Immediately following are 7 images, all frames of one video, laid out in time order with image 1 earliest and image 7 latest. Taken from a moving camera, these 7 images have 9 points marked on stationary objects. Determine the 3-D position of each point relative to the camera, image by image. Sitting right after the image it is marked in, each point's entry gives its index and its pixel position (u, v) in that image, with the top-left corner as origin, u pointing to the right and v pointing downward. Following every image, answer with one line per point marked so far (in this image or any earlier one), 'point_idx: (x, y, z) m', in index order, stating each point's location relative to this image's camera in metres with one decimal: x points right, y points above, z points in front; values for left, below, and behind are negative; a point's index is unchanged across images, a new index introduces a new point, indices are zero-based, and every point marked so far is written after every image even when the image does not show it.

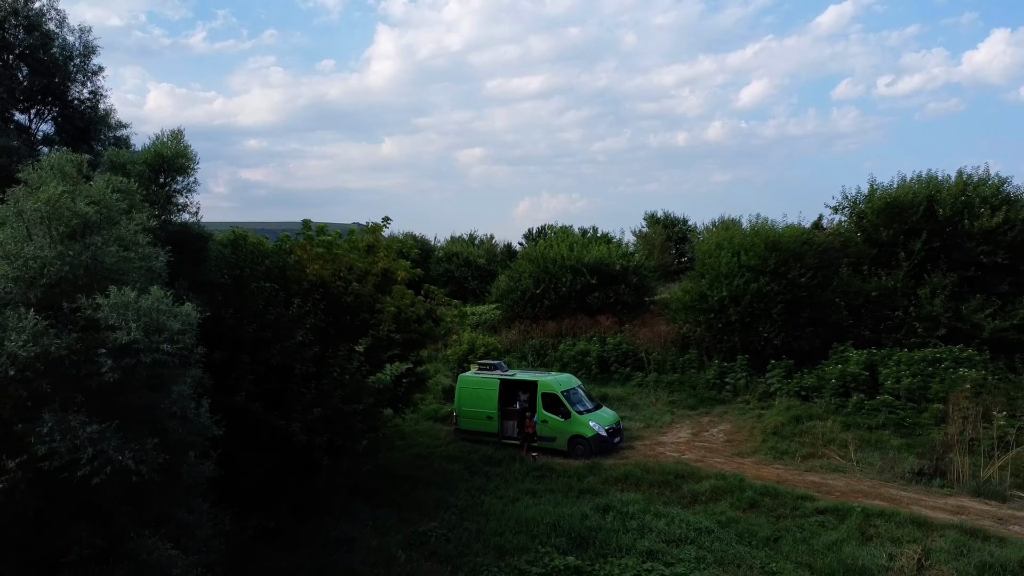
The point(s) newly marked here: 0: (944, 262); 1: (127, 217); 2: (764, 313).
0: (+11.3, +0.7, +16.3) m
1: (-4.0, +0.7, +6.6) m
2: (+6.7, -0.6, +16.4) m
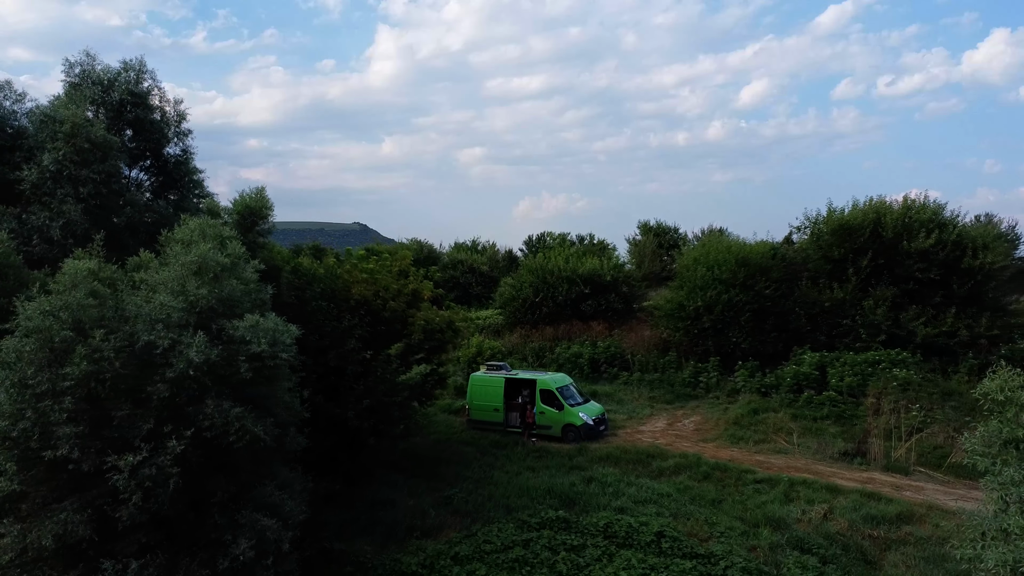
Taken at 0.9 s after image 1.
0: (+11.3, +0.3, +18.8) m
1: (-3.9, +0.4, +9.1) m
2: (+6.8, -1.0, +19.0) m
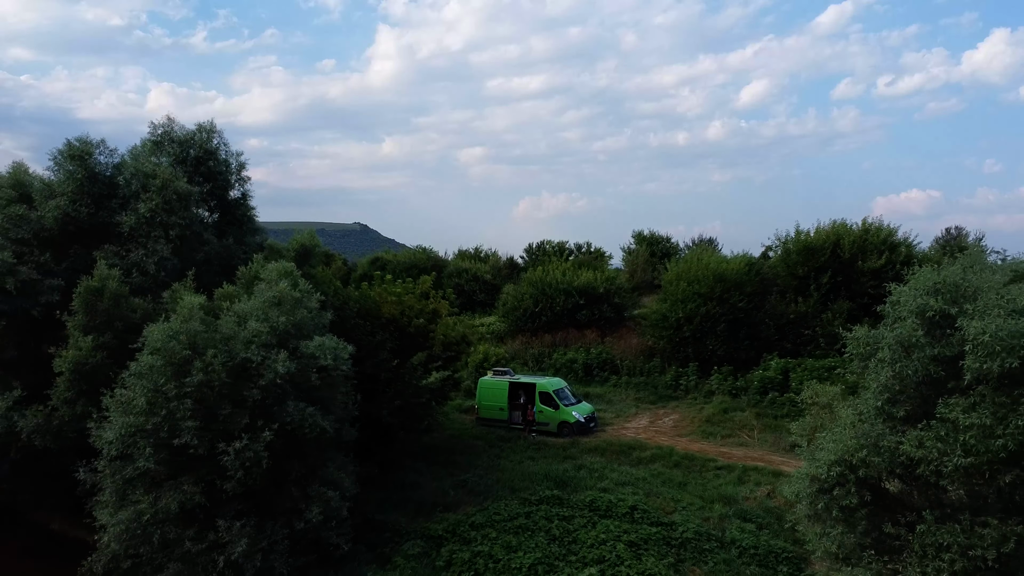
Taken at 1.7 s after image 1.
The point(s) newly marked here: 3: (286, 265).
0: (+11.4, -0.1, +21.3) m
1: (-3.8, -0.1, +11.6) m
2: (+6.9, -1.5, +21.5) m
3: (-4.2, +0.4, +11.7) m
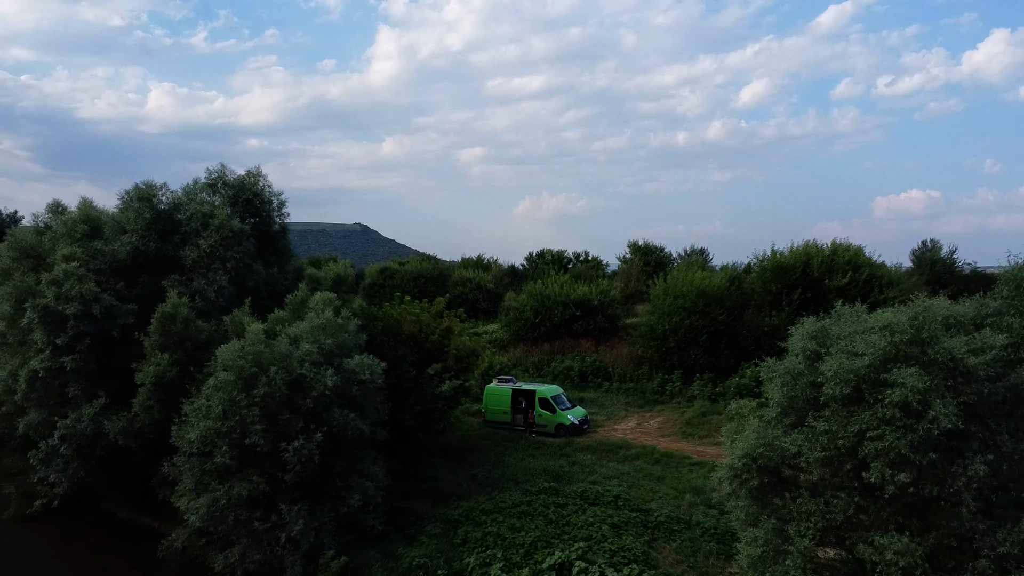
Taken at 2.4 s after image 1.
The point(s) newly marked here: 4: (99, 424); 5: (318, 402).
0: (+11.5, -0.7, +23.7) m
1: (-3.7, -0.7, +13.9) m
2: (+7.0, -2.0, +23.8) m
3: (-4.2, -0.2, +14.0) m
4: (-9.3, -3.0, +13.9) m
5: (-3.9, -2.3, +12.4) m
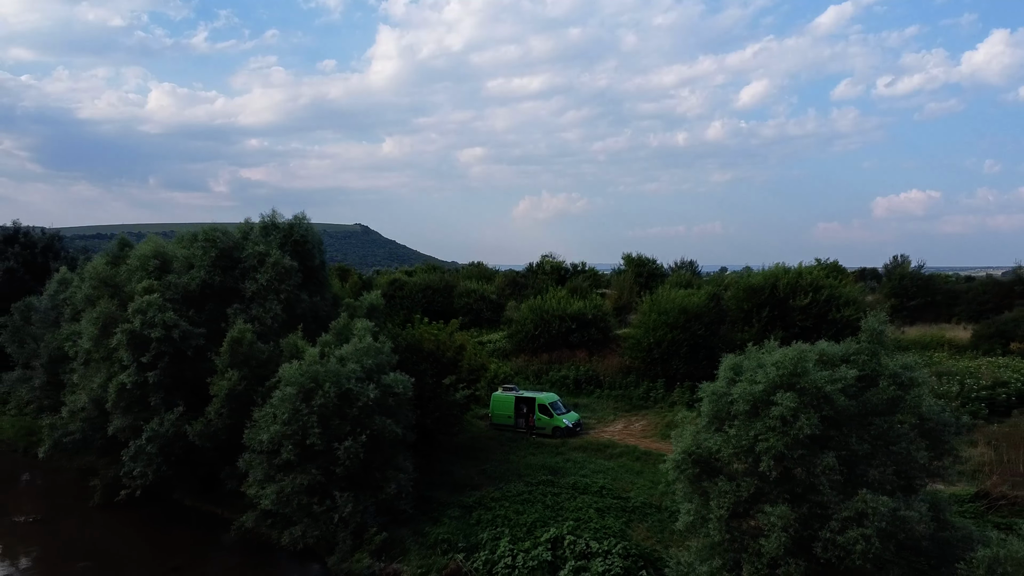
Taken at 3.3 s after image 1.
0: (+11.6, -1.5, +26.8) m
1: (-3.6, -1.5, +17.1) m
2: (+7.1, -2.8, +27.0) m
3: (-4.0, -1.0, +17.2) m
4: (-9.2, -3.8, +17.1) m
5: (-3.7, -3.1, +15.5) m
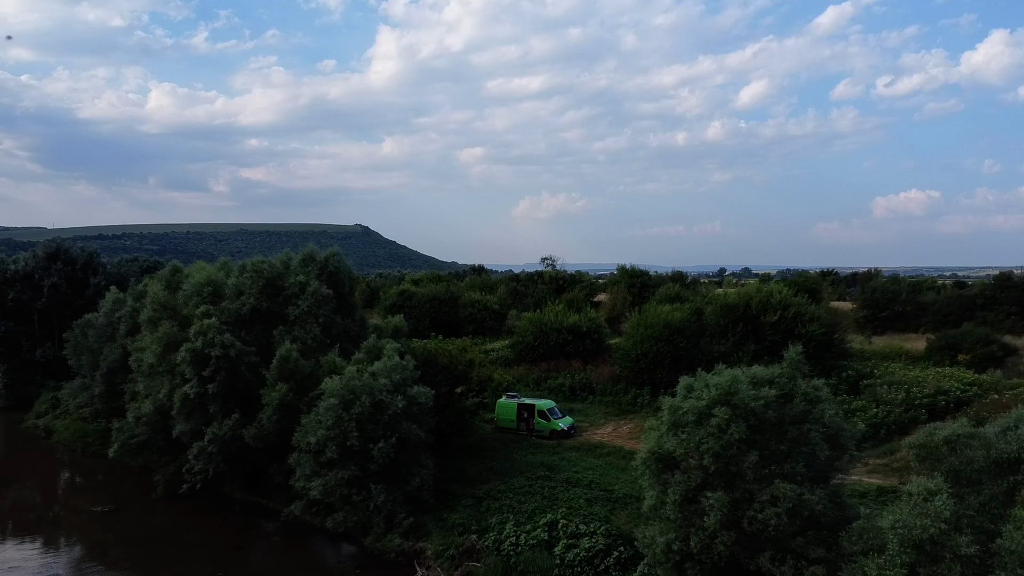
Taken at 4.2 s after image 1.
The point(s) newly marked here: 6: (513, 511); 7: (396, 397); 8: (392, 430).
0: (+11.7, -2.4, +30.1) m
1: (-3.5, -2.3, +20.4) m
2: (+7.2, -3.7, +30.2) m
3: (-3.9, -1.9, +20.5) m
4: (-9.1, -4.7, +20.4) m
5: (-3.6, -3.9, +18.8) m
6: (0.0, -6.7, +18.7) m
7: (-3.5, -3.3, +18.9) m
8: (-3.6, -4.3, +18.9) m
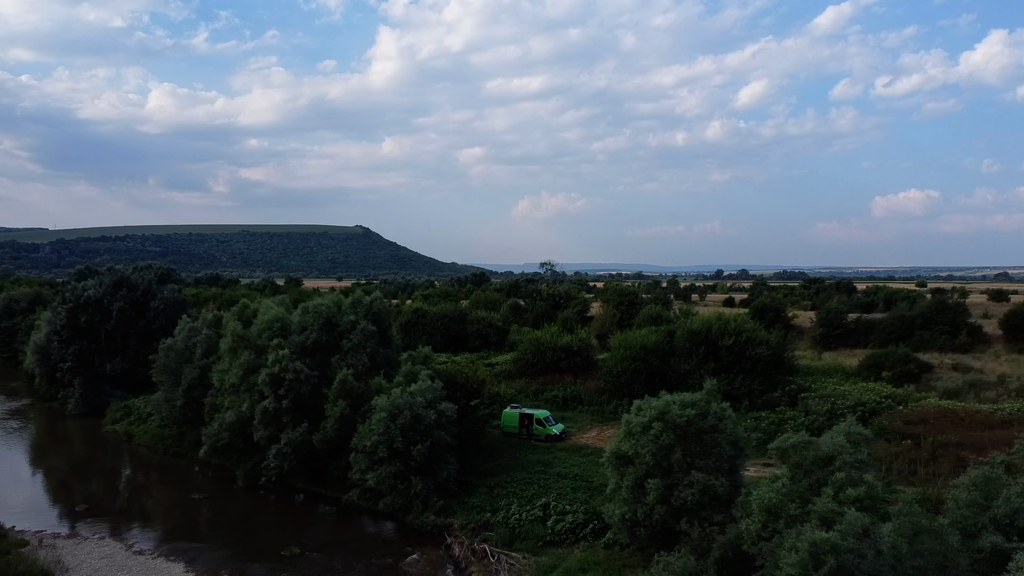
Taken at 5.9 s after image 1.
0: (+11.9, -4.1, +36.5) m
1: (-3.4, -4.0, +26.7) m
2: (+7.4, -5.4, +36.6) m
3: (-3.8, -3.6, +26.9) m
4: (-8.9, -6.4, +26.8) m
5: (-3.5, -5.6, +25.2) m
6: (+0.2, -8.4, +25.1) m
7: (-3.4, -5.0, +25.3) m
8: (-3.5, -6.0, +25.3) m
